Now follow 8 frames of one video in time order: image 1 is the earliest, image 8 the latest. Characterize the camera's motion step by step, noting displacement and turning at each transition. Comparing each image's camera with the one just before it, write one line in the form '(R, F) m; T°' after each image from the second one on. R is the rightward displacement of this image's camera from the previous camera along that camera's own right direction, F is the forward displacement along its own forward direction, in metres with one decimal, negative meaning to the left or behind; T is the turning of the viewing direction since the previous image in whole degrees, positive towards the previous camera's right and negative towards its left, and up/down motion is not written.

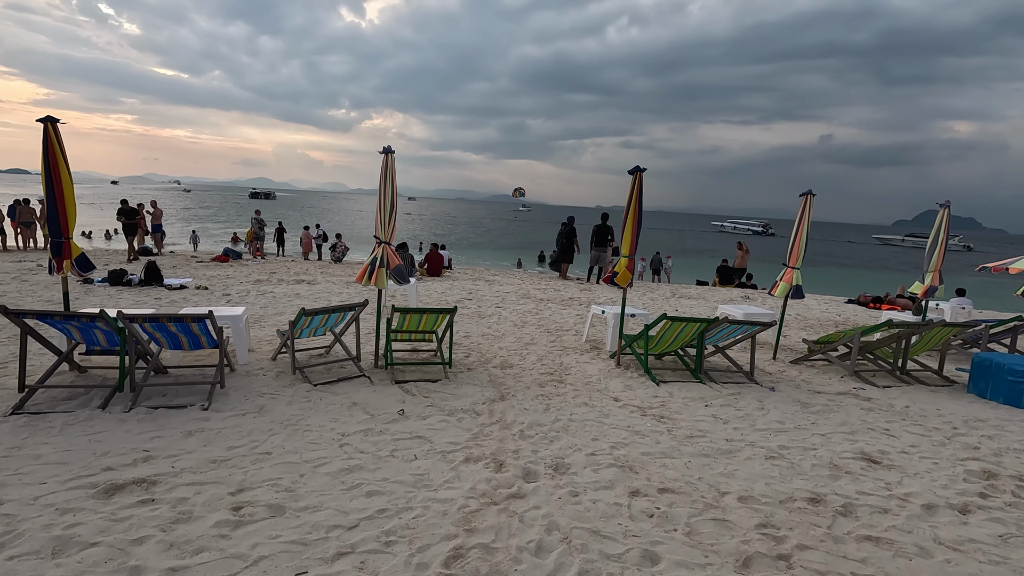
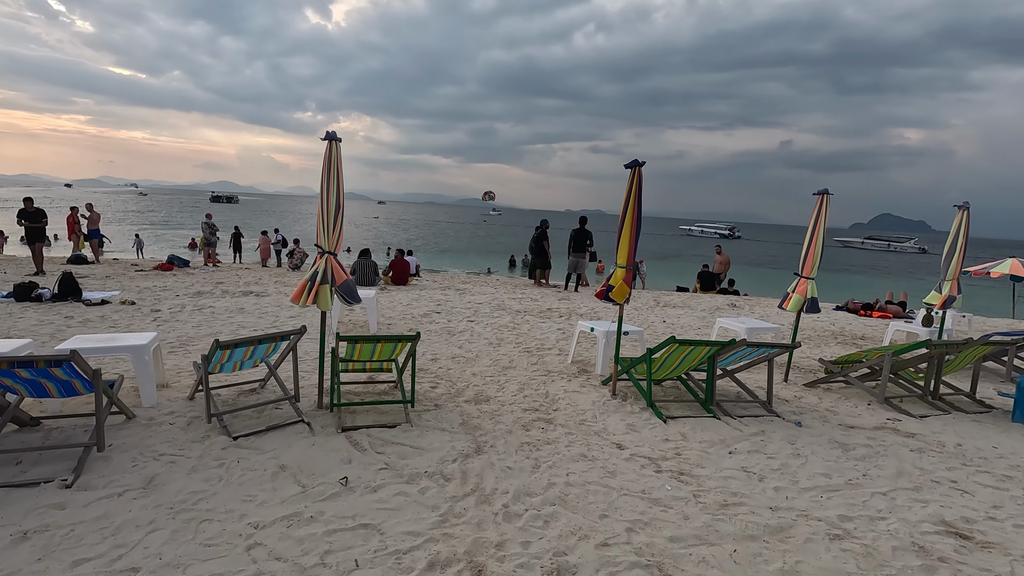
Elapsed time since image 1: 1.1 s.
(0.0, +1.0) m; +3°
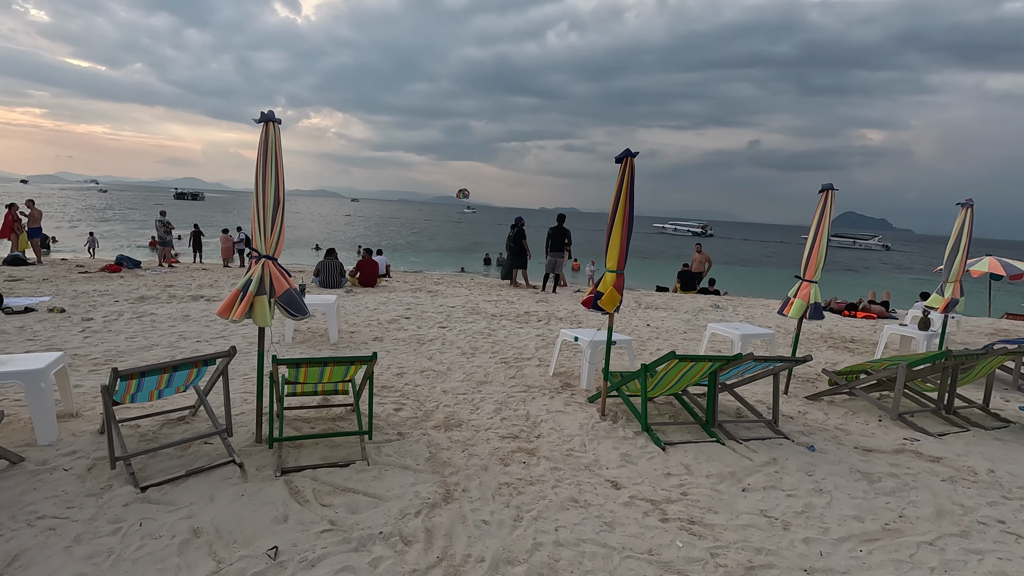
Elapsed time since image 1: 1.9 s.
(0.0, +0.6) m; +3°
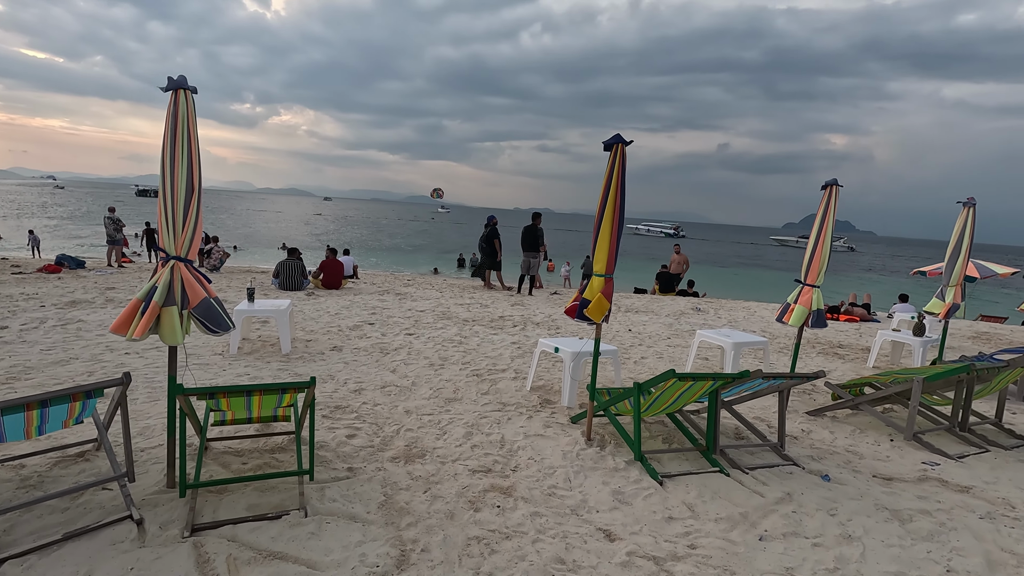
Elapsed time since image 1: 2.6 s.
(0.0, +0.6) m; +3°
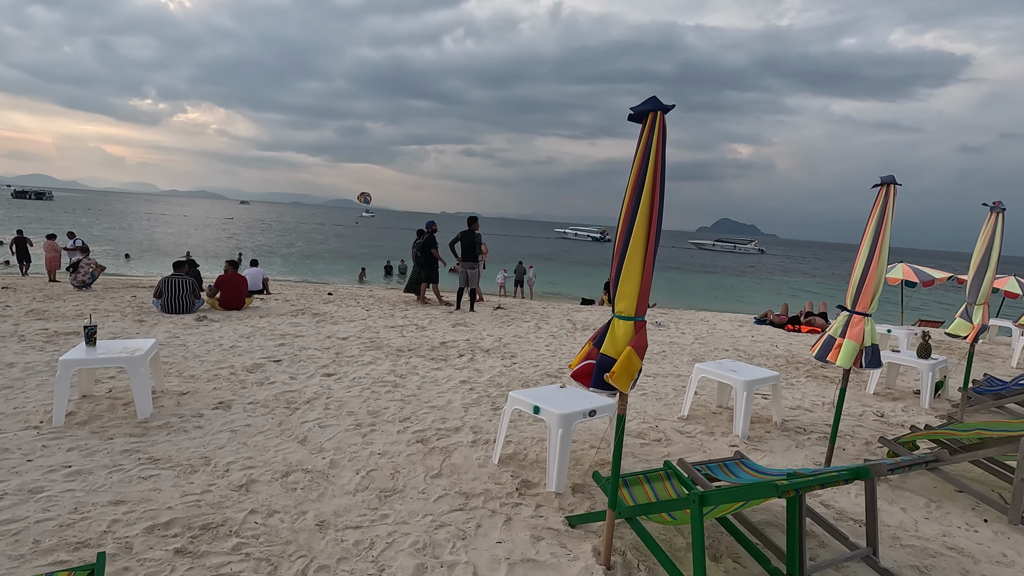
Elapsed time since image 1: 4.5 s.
(-0.2, +1.5) m; +8°
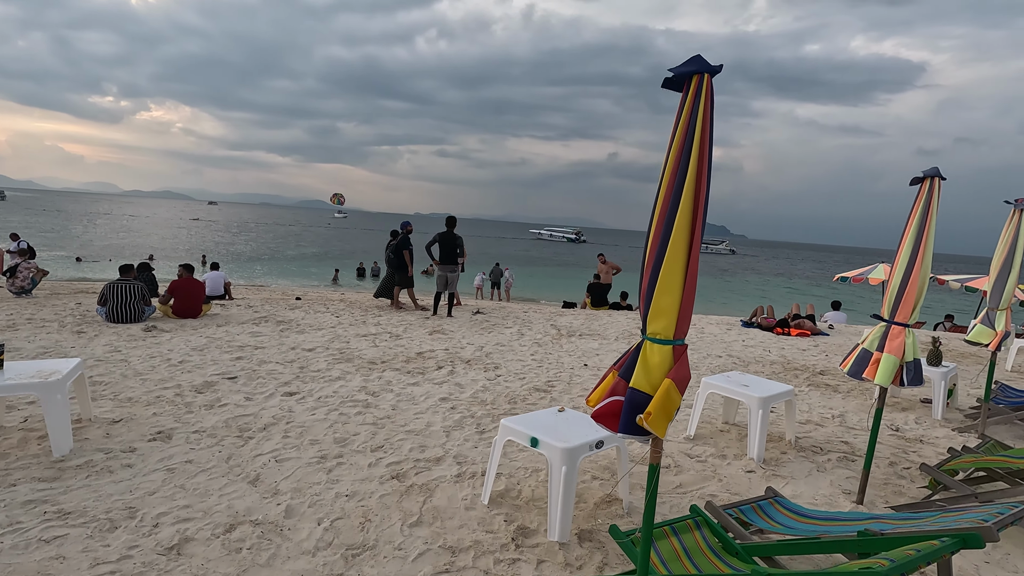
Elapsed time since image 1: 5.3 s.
(-0.1, +0.6) m; +3°
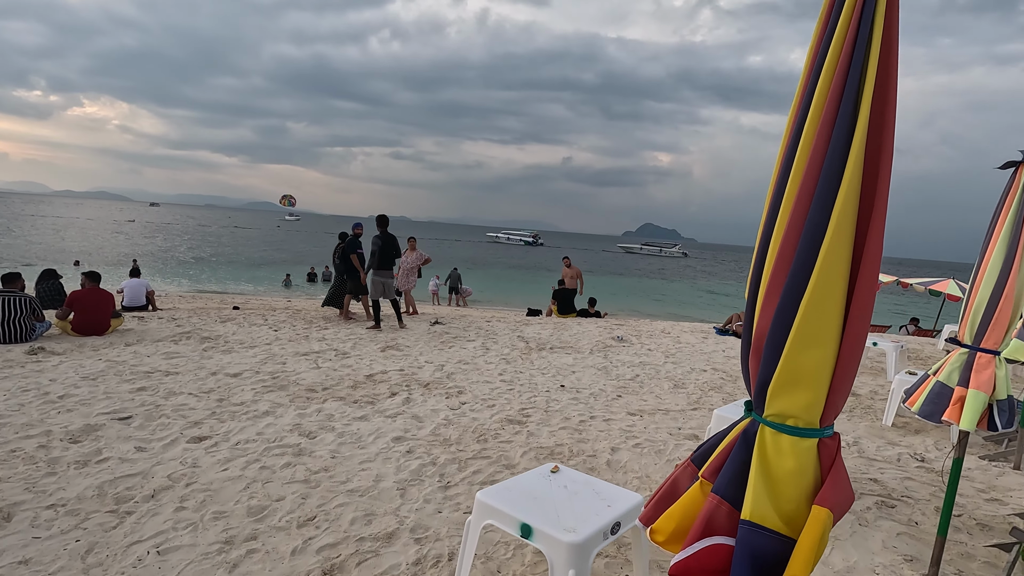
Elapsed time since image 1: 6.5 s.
(-0.1, +0.9) m; +5°
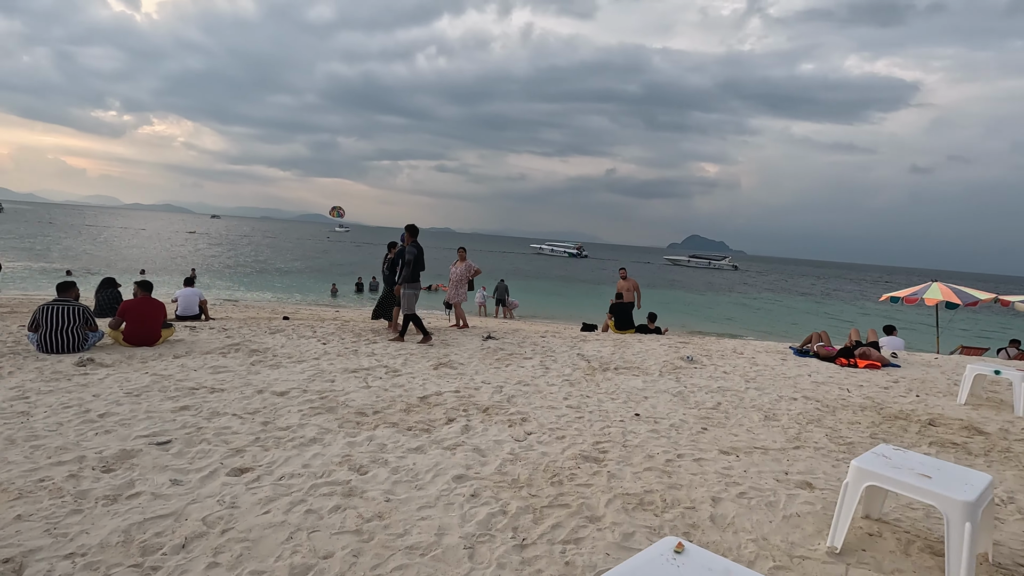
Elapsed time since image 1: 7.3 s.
(-0.3, +0.6) m; -4°
